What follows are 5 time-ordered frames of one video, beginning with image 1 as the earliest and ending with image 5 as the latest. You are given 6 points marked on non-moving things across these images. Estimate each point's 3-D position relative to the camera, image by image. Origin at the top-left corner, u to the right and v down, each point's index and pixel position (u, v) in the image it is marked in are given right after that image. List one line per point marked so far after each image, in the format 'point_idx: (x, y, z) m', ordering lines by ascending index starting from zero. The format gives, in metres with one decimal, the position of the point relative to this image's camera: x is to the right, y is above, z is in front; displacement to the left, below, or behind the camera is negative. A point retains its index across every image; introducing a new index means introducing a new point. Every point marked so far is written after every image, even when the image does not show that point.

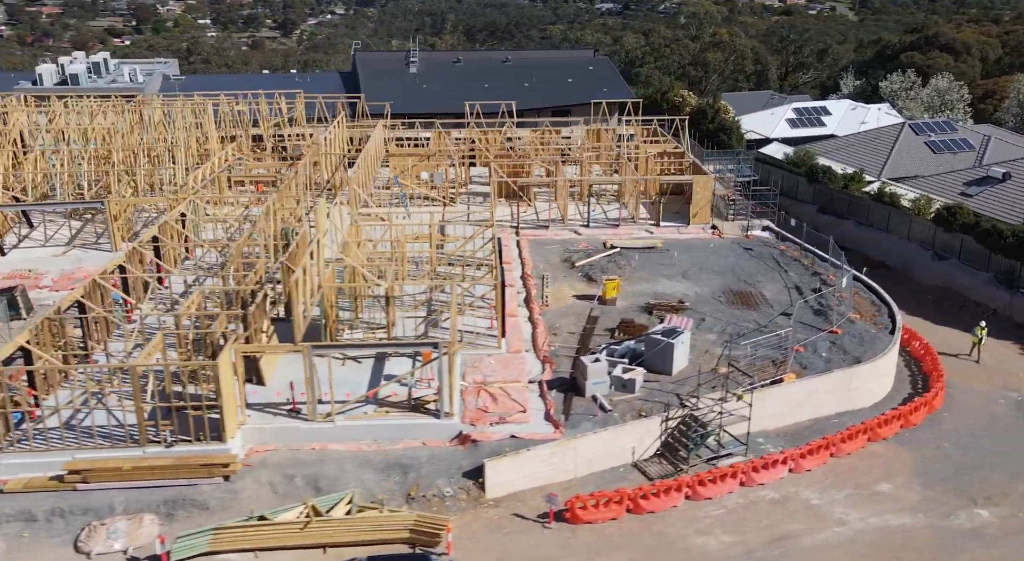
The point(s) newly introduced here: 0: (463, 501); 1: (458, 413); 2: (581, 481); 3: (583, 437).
0: (-0.9, -4.1, +17.4) m
1: (-1.1, -2.7, +19.2) m
2: (+1.5, -4.0, +18.6) m
3: (+1.5, -3.1, +18.5) m
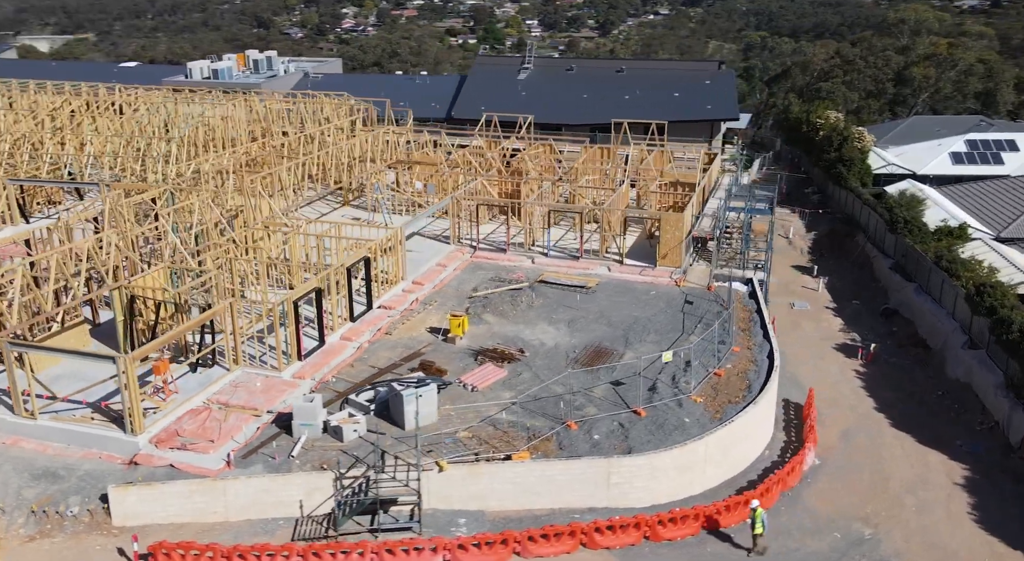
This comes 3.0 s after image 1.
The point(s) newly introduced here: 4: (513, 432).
0: (-7.9, -4.4, +17.1) m
1: (-7.3, -3.0, +18.9) m
2: (-5.3, -4.6, +17.4) m
3: (-5.2, -3.7, +17.3) m
4: (0.0, -3.1, +19.1) m
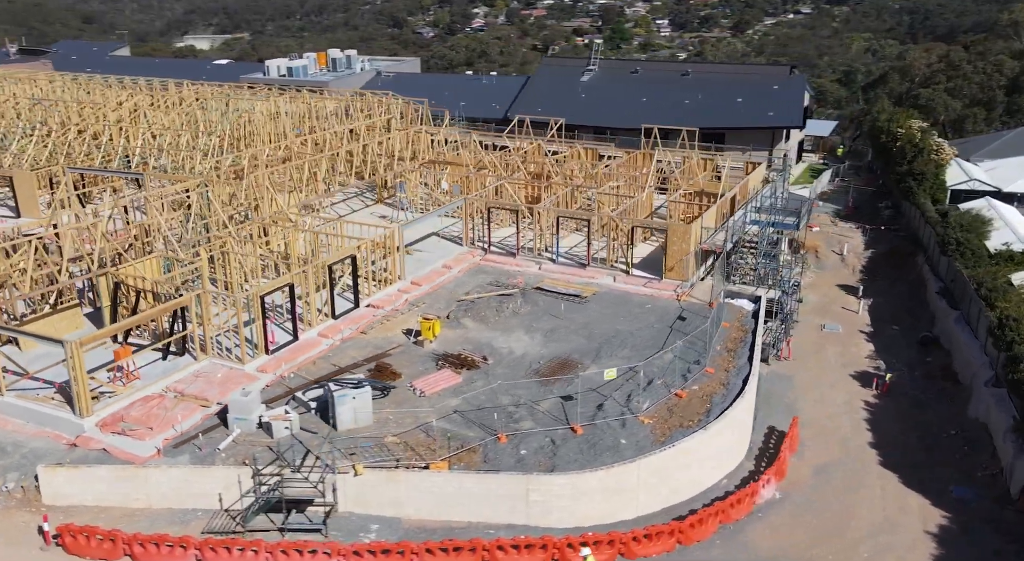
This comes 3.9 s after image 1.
0: (-9.5, -4.2, +17.9) m
1: (-8.7, -2.8, +19.6) m
2: (-6.9, -4.4, +17.9) m
3: (-6.8, -3.6, +17.8) m
4: (-1.4, -3.2, +18.7) m
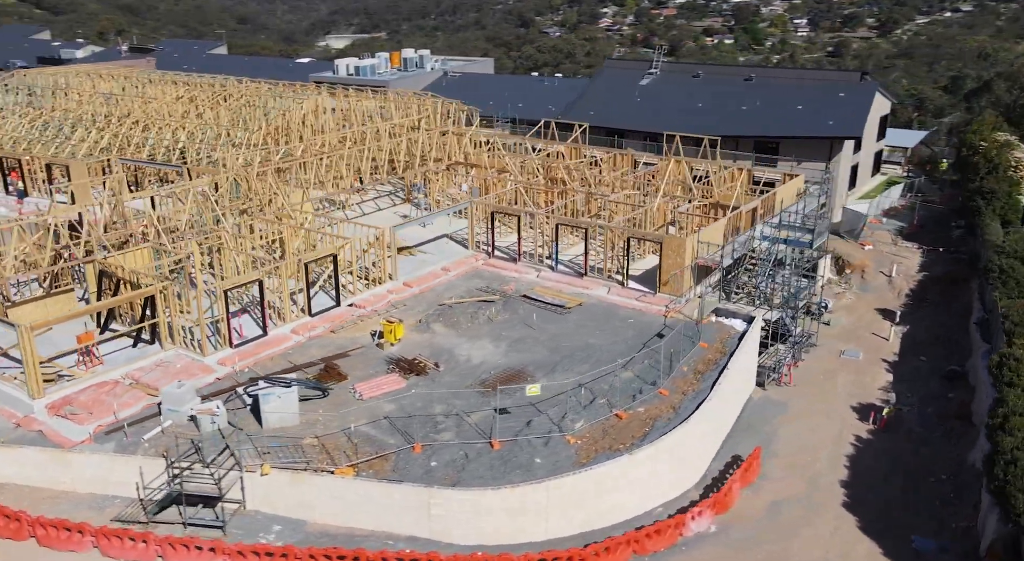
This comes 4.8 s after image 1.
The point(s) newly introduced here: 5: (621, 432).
0: (-11.3, -3.9, +18.9) m
1: (-10.1, -2.6, +20.4) m
2: (-8.7, -4.2, +18.5) m
3: (-8.6, -3.4, +18.3) m
4: (-3.0, -3.3, +18.6) m
5: (+2.2, -3.1, +19.2) m
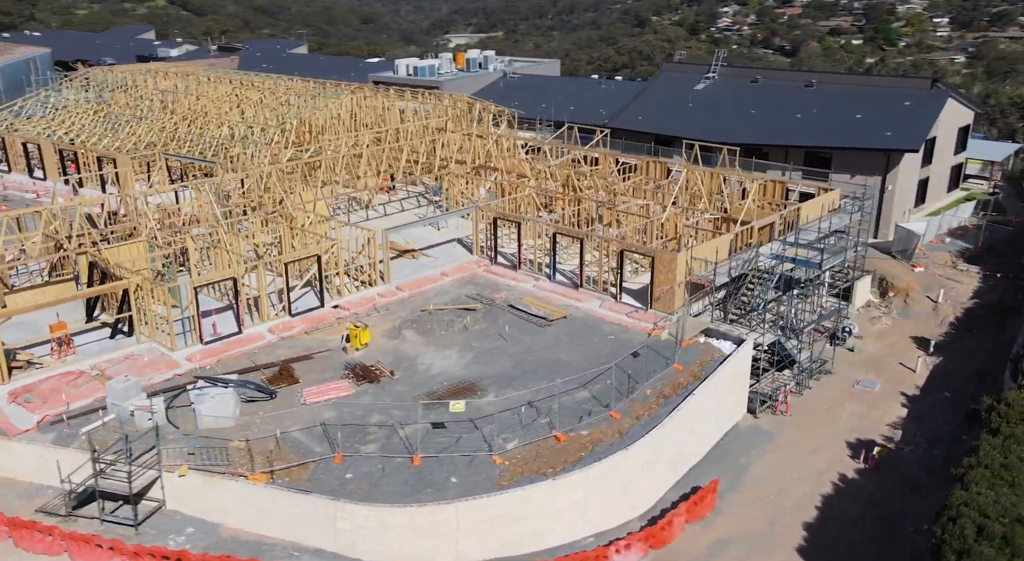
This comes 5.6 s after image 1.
0: (-12.6, -3.6, +19.7) m
1: (-11.2, -2.3, +21.0) m
2: (-10.1, -4.1, +18.9) m
3: (-10.0, -3.2, +18.8) m
4: (-4.5, -3.4, +18.3) m
5: (+0.8, -3.4, +18.2) m
